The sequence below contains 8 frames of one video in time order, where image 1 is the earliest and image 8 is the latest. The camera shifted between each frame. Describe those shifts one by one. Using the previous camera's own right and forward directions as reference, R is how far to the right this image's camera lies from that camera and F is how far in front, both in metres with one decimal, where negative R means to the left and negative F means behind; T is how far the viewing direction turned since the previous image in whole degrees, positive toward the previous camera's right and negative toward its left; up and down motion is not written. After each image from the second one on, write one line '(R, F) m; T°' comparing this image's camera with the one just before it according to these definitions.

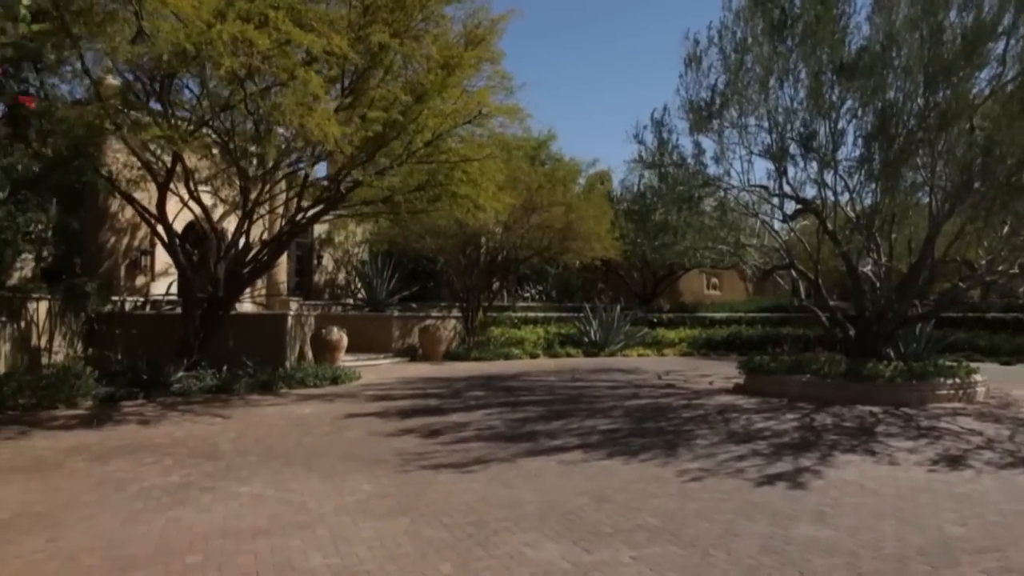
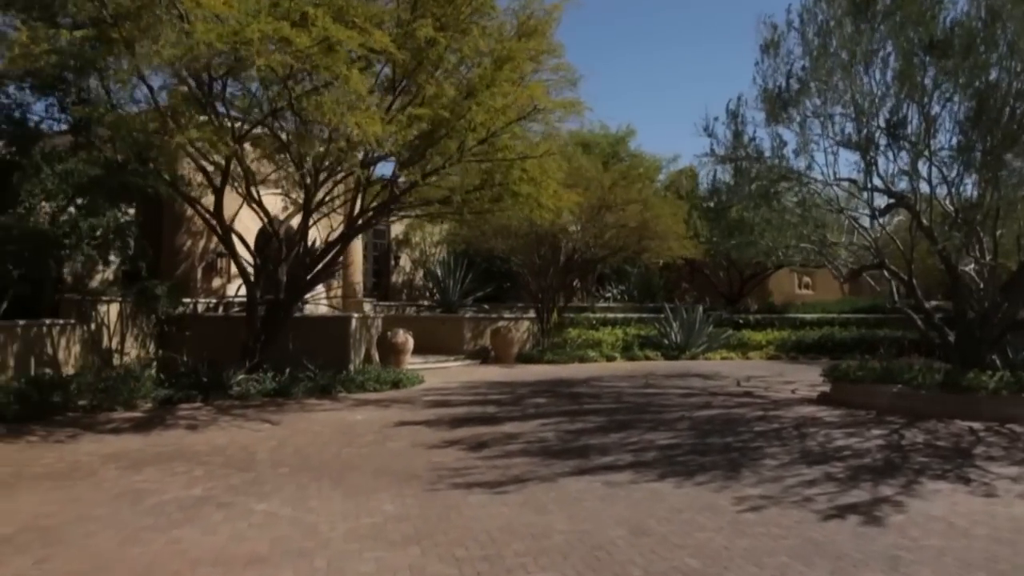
(+0.6, +0.8) m; -7°
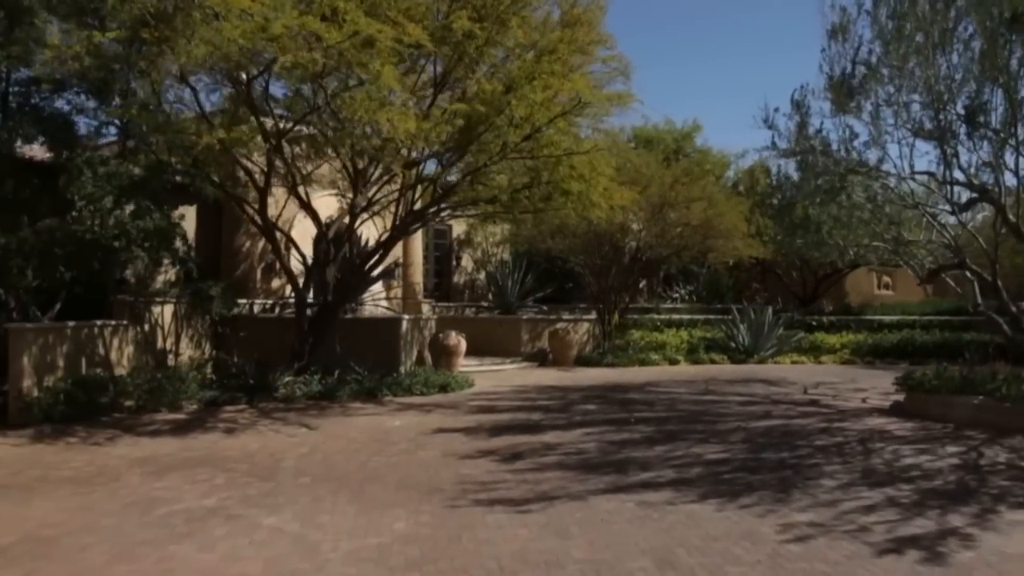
(+0.5, +0.6) m; -5°
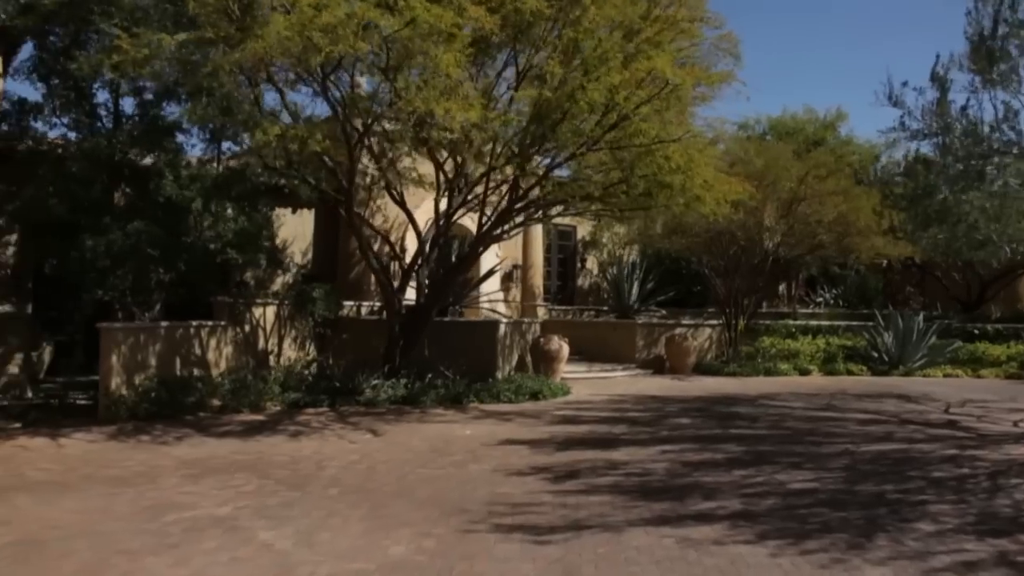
(+1.2, +1.0) m; -11°
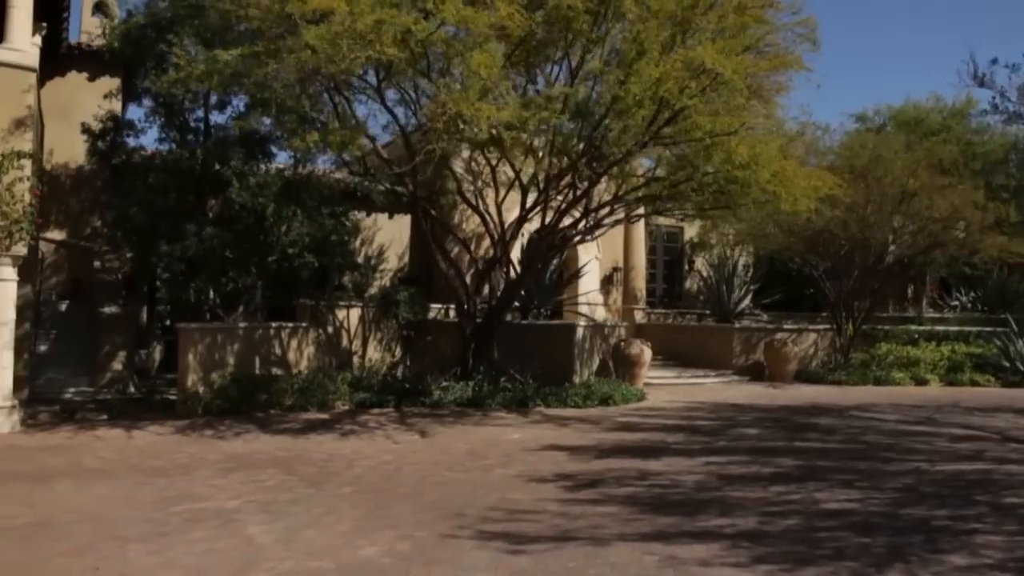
(+1.4, +0.3) m; -10°
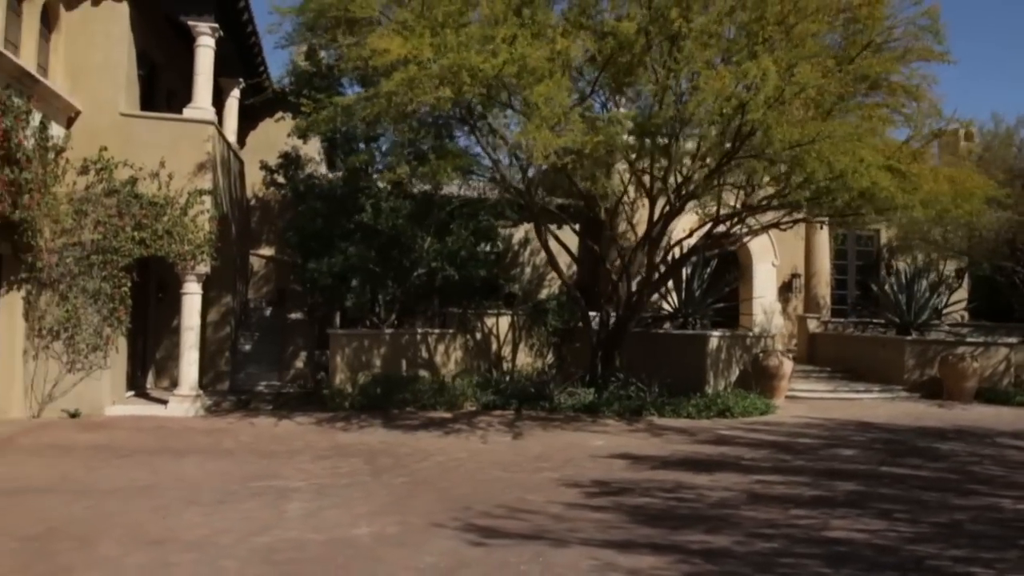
(+2.7, -0.4) m; -18°
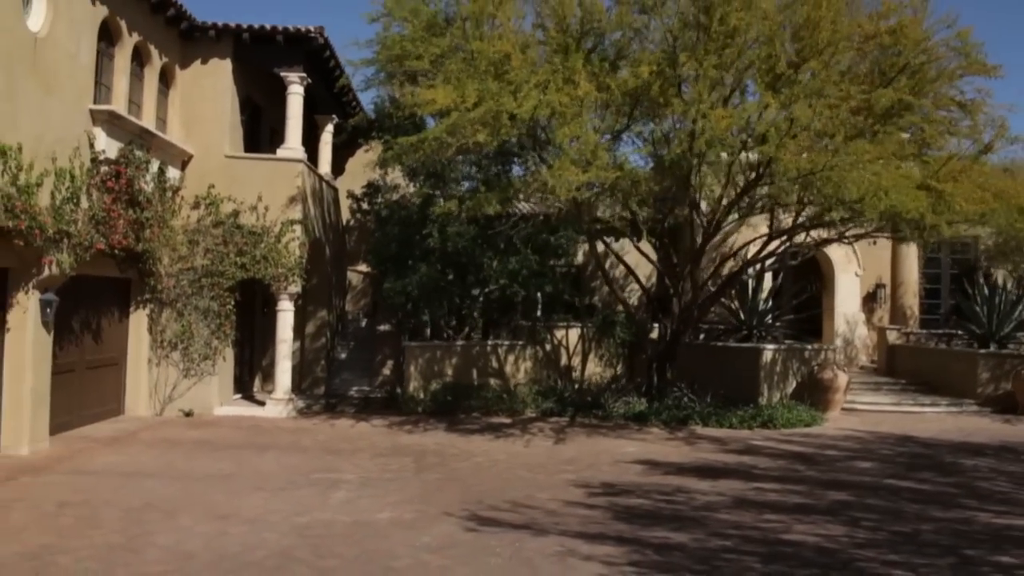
(+1.6, -1.3) m; -9°
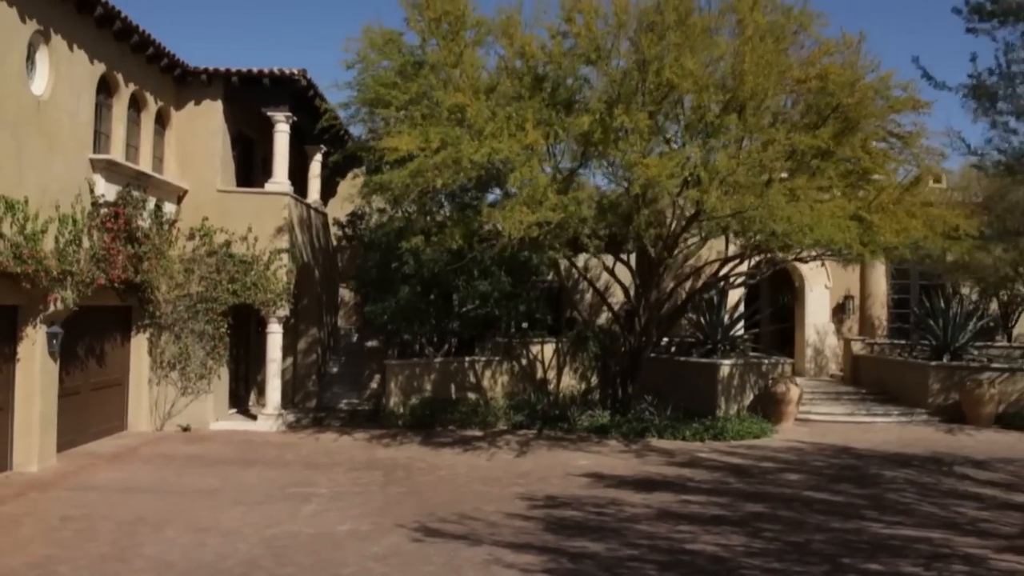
(+1.0, -1.3) m; -1°
